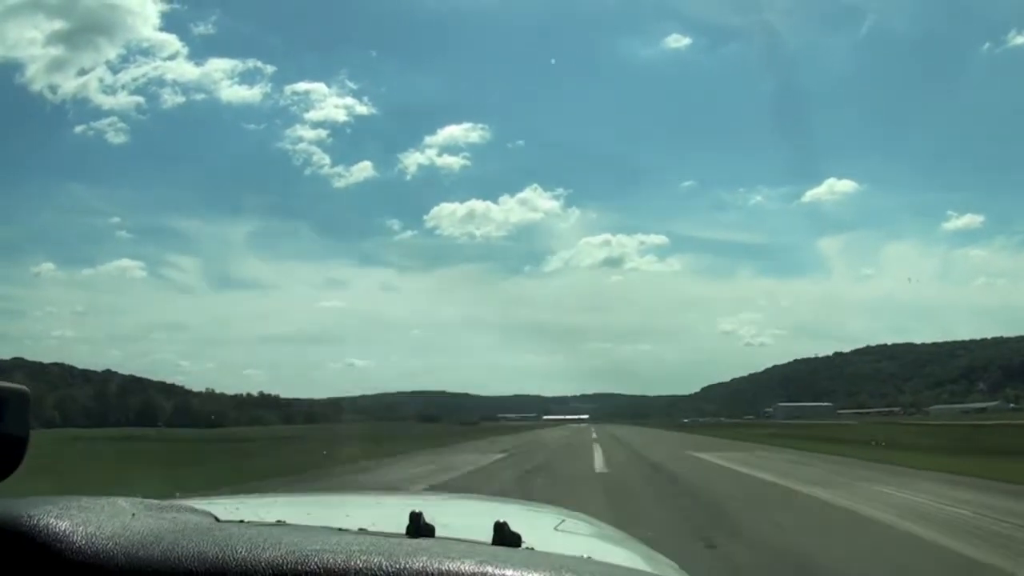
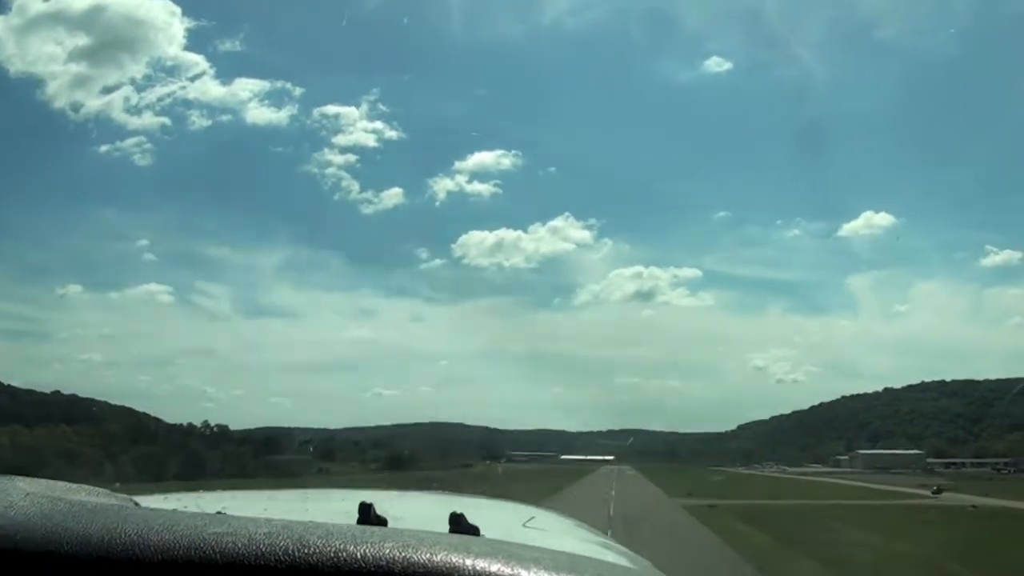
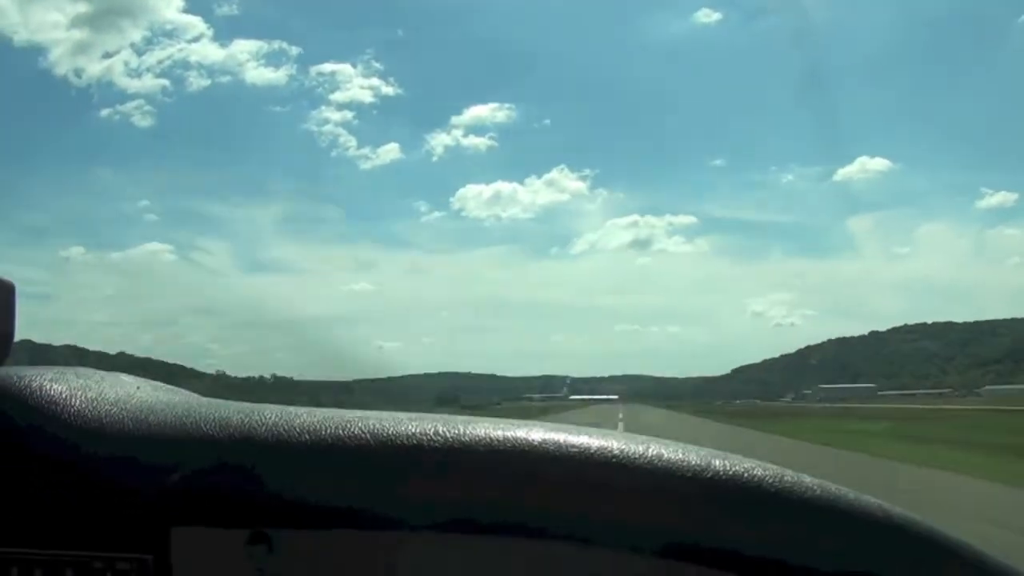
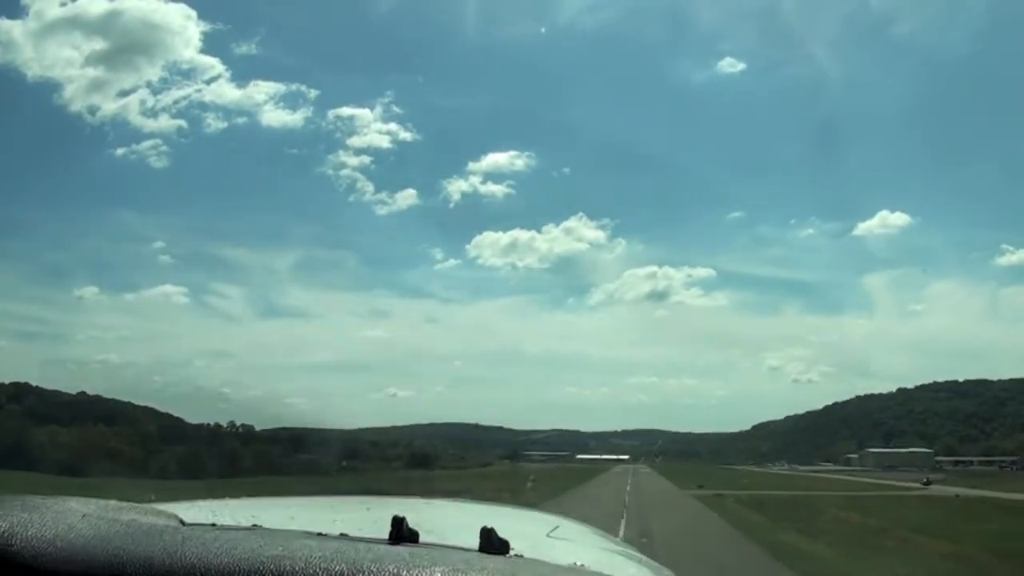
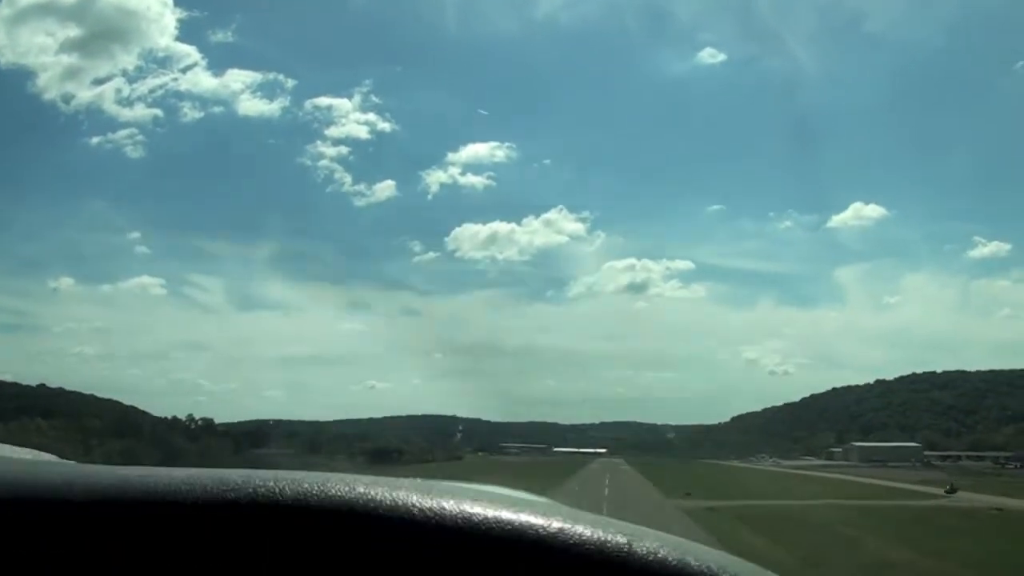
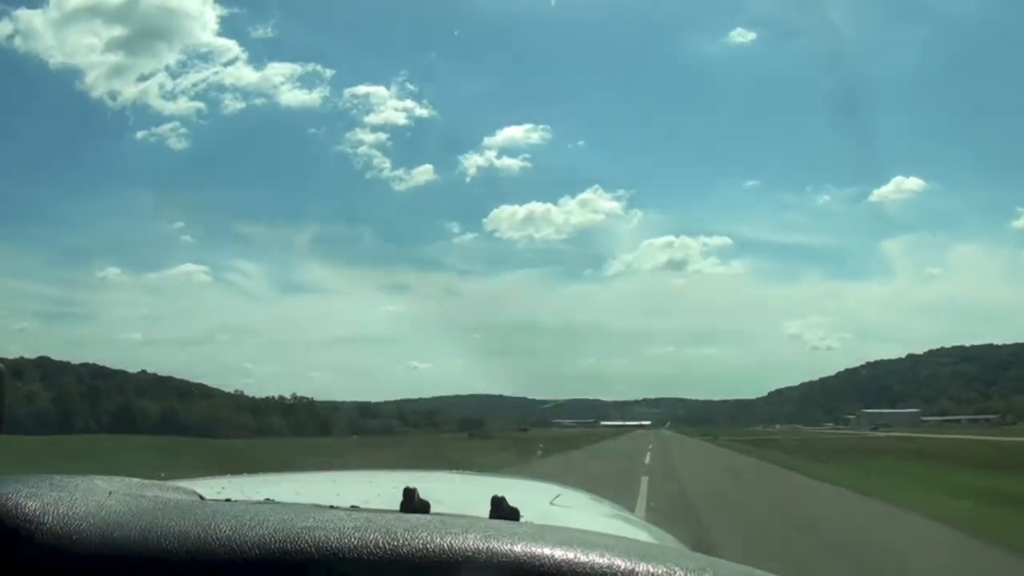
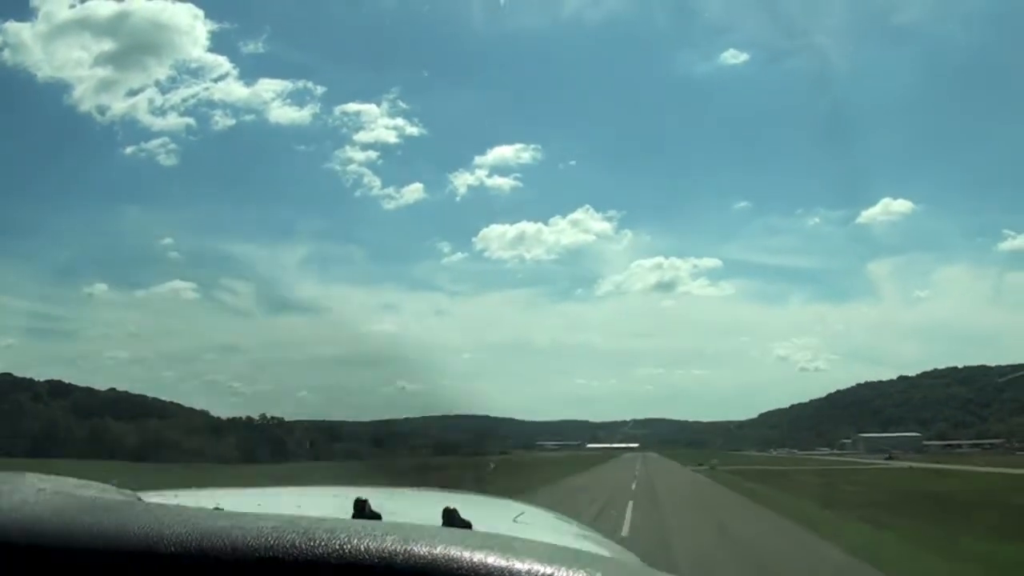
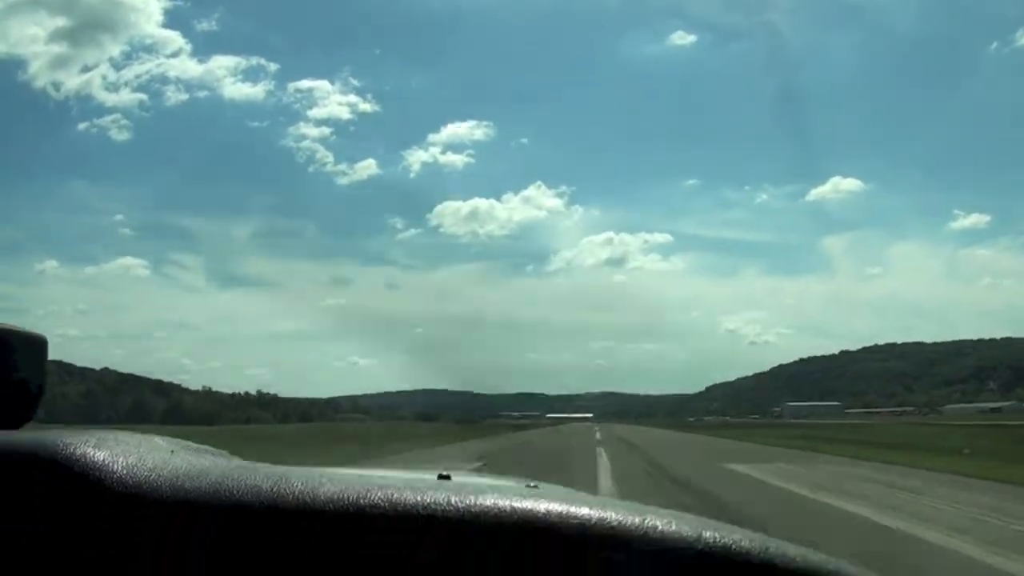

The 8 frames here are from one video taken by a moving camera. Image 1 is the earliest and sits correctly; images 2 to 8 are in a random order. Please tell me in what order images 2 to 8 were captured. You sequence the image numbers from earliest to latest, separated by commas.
8, 3, 6, 7, 4, 2, 5
